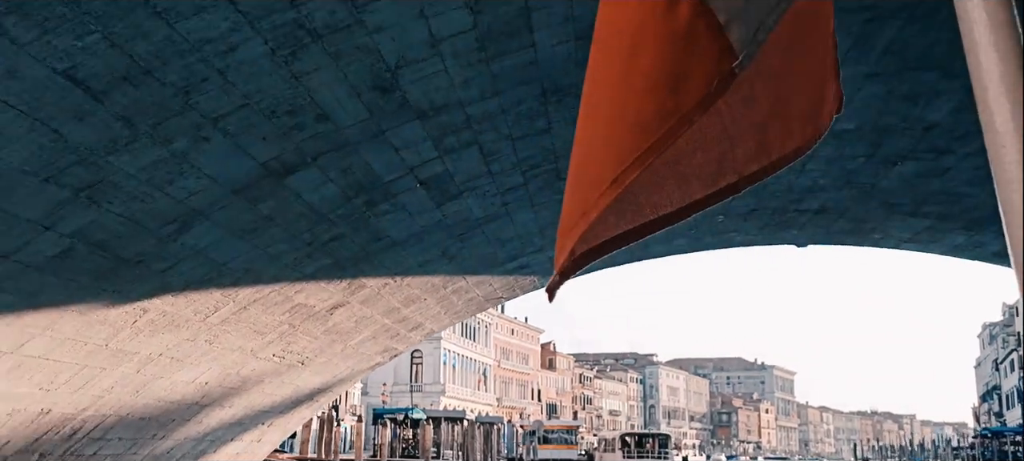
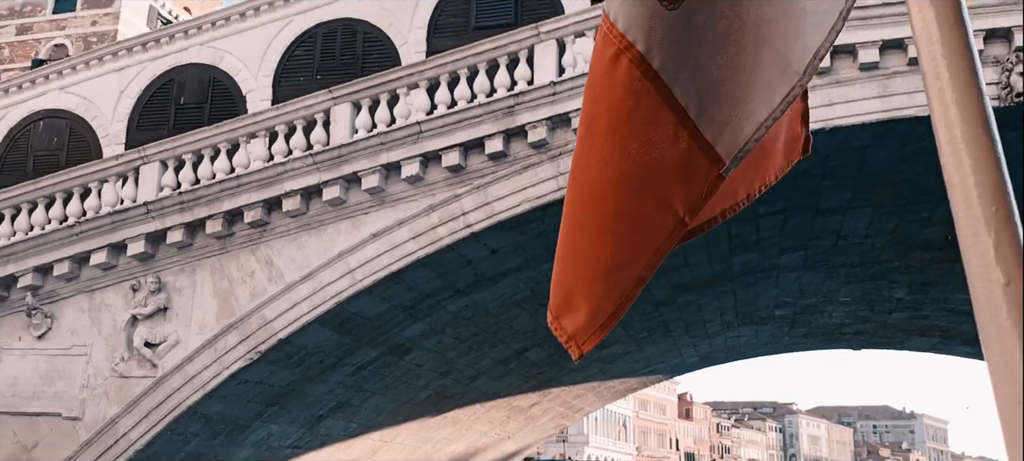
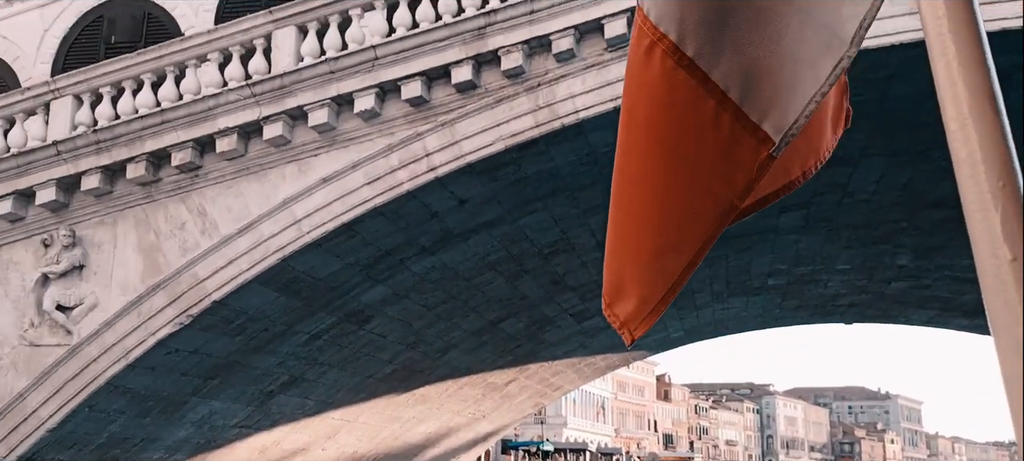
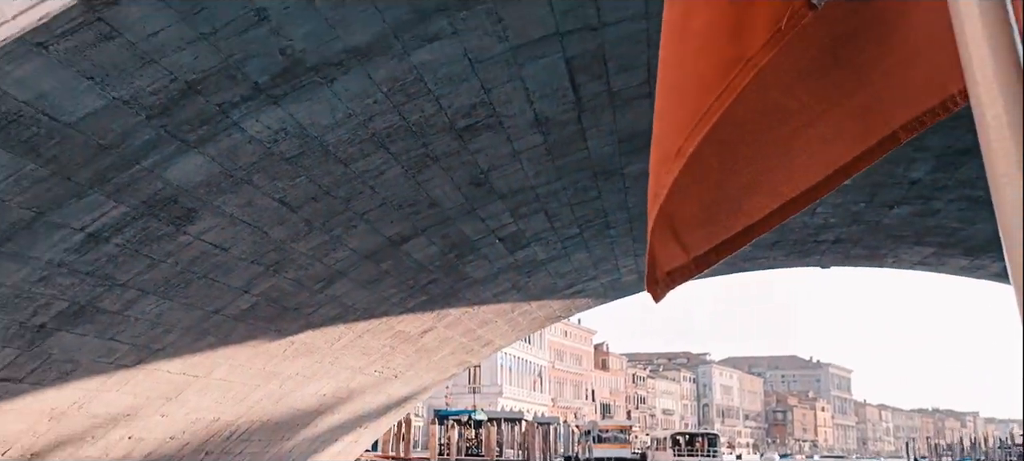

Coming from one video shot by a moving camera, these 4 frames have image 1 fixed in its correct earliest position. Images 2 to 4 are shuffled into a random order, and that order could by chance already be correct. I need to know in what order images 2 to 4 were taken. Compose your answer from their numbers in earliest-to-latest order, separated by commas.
4, 3, 2
